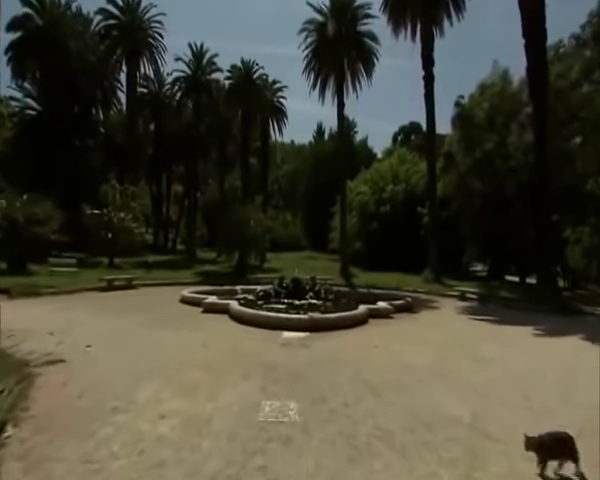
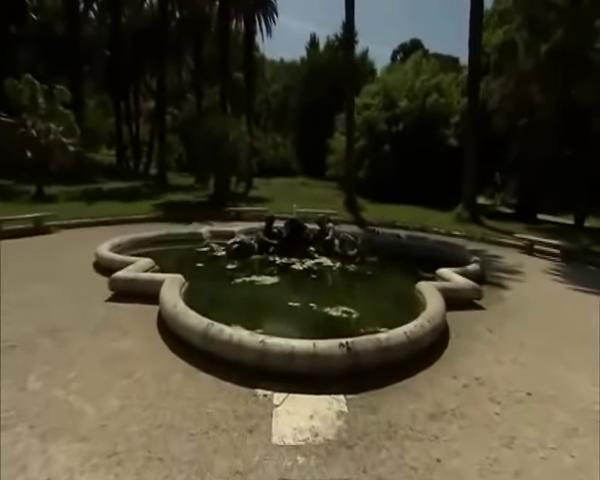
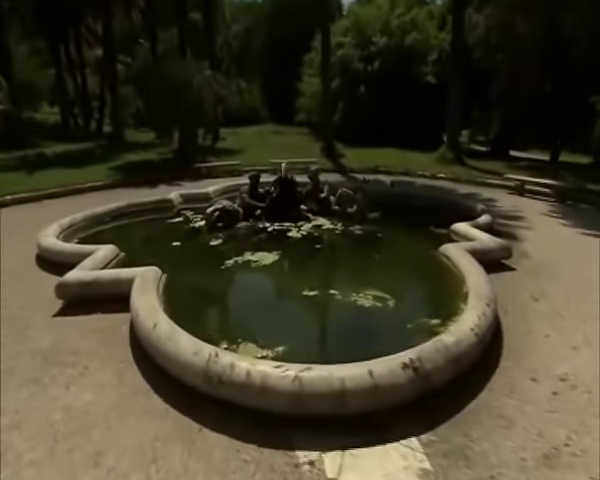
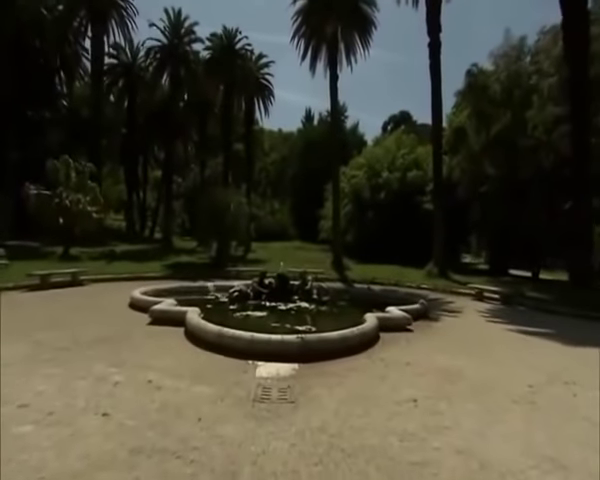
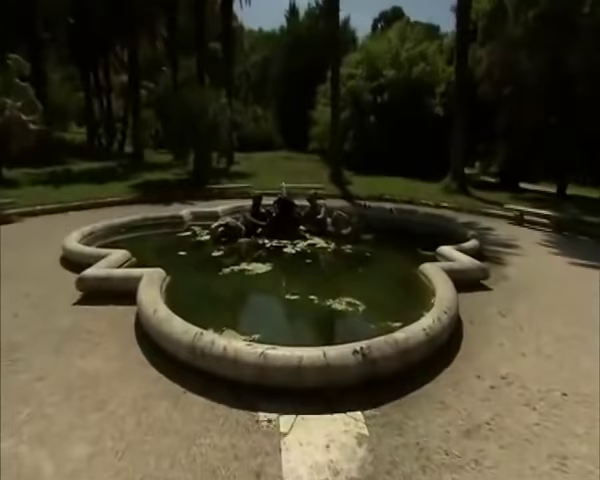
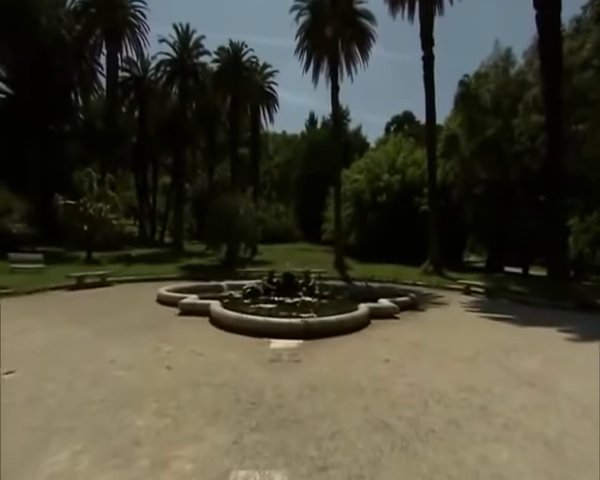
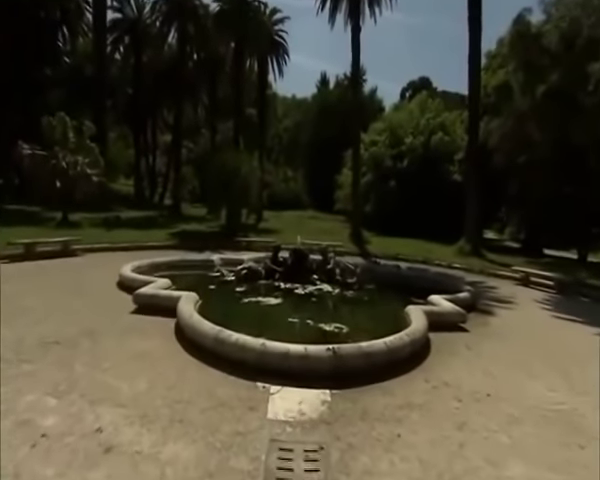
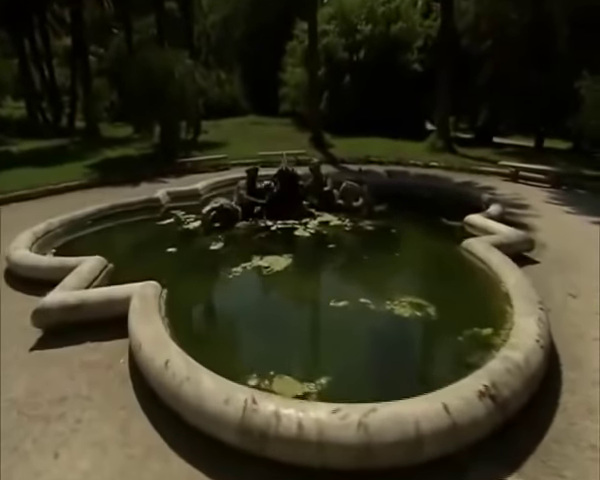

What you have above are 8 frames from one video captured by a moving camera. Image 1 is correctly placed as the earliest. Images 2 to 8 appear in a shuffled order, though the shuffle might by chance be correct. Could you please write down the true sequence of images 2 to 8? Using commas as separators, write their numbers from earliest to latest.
6, 4, 7, 2, 5, 3, 8
